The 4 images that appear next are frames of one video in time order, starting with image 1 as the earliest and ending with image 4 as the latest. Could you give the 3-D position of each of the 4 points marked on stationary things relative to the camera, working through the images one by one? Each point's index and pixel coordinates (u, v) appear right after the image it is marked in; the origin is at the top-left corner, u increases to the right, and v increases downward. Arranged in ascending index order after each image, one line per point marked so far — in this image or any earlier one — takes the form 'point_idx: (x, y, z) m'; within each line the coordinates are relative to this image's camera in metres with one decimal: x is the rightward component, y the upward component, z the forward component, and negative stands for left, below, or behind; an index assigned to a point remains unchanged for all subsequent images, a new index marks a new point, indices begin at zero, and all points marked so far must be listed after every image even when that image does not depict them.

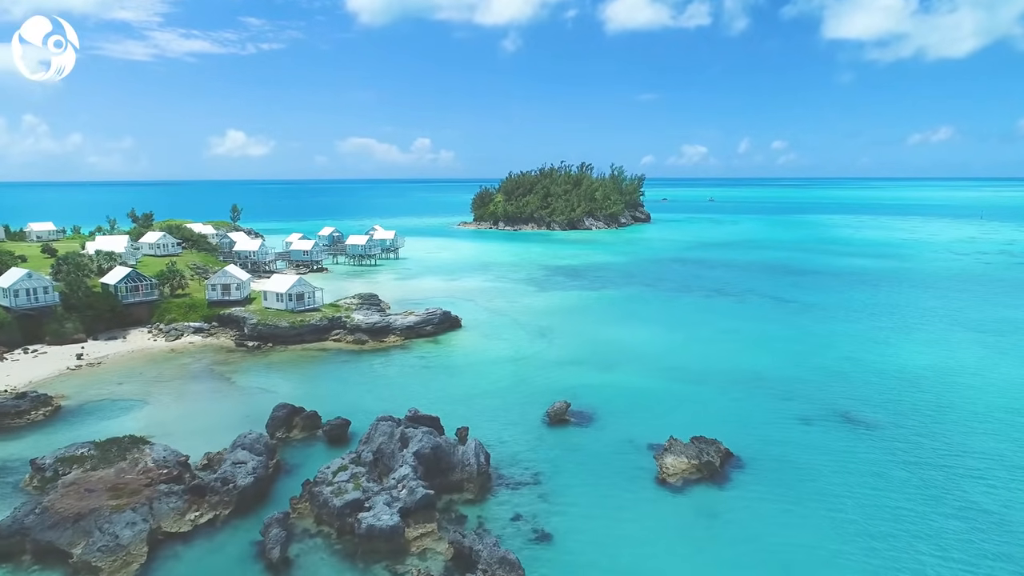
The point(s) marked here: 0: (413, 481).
0: (-3.0, -5.8, +19.4) m
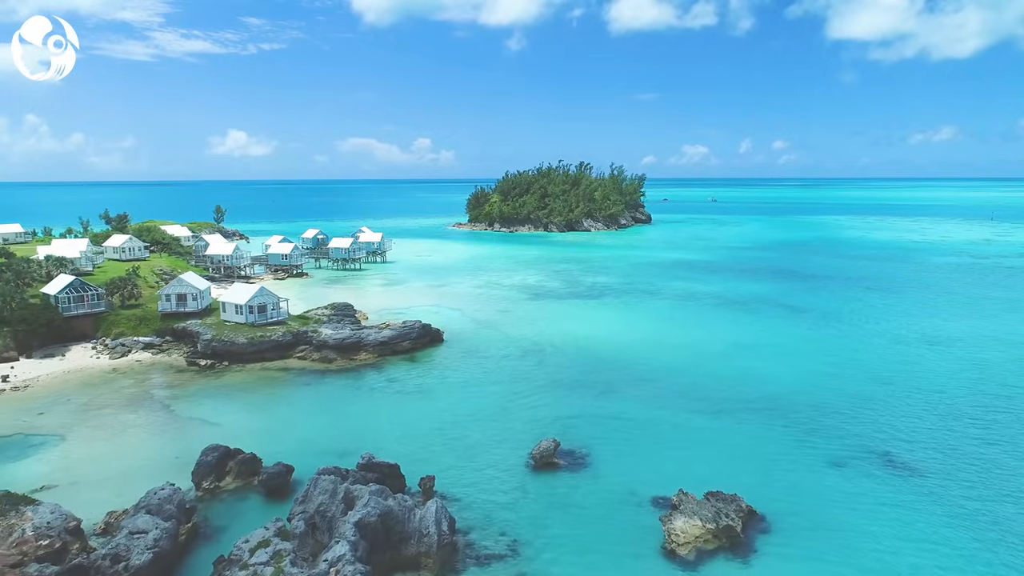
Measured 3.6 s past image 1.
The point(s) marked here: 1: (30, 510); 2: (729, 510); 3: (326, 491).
0: (-3.8, -6.5, +15.0) m
1: (-13.3, -6.1, +17.7) m
2: (+6.4, -6.6, +19.1) m
3: (-5.2, -5.6, +17.8) m
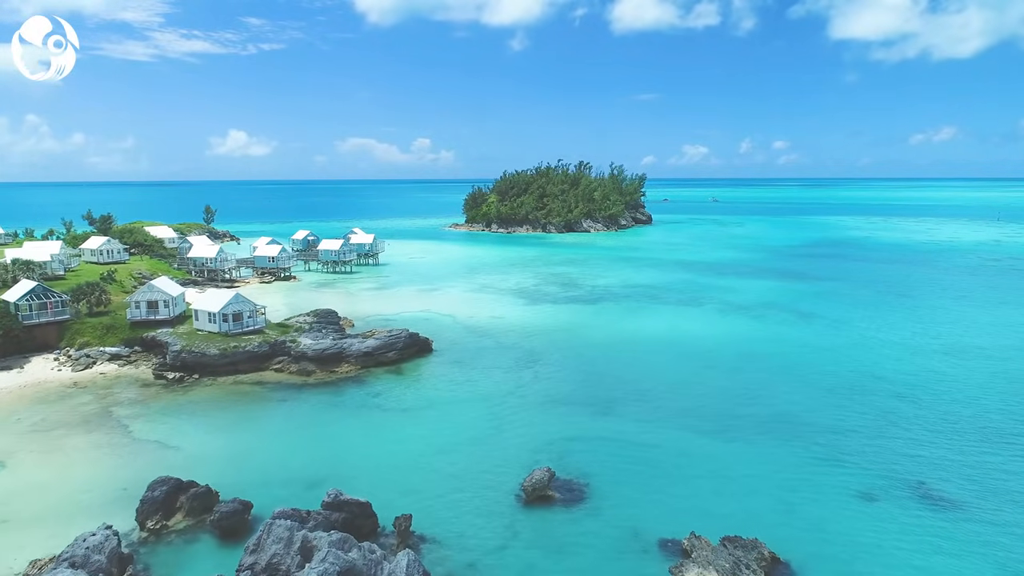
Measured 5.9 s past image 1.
0: (-4.1, -6.8, +12.5) m
1: (-13.7, -6.5, +15.2) m
2: (+6.1, -6.9, +16.5) m
3: (-5.5, -6.0, +15.2) m
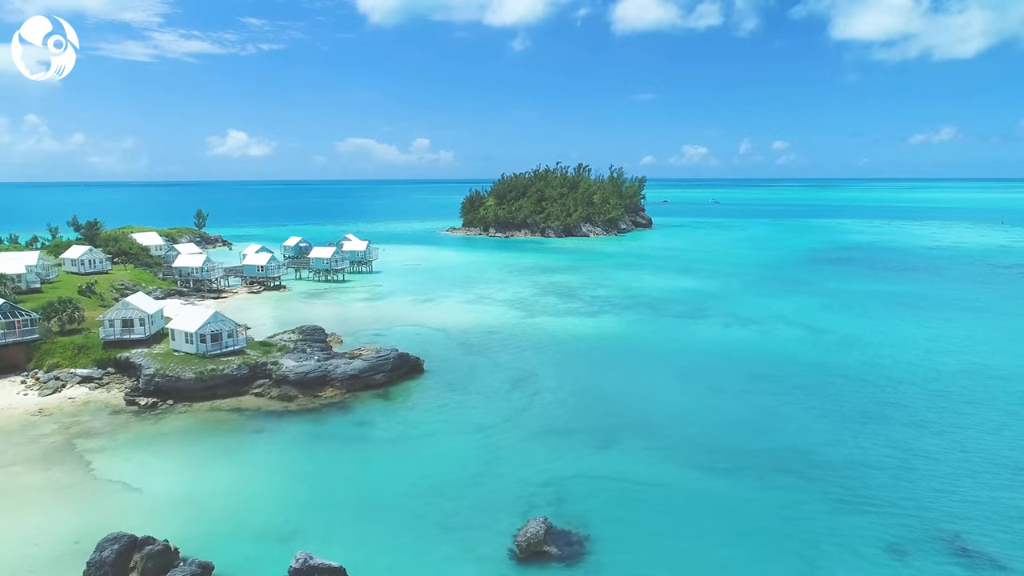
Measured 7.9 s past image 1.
0: (-4.3, -7.8, +10.5) m
1: (-13.9, -7.4, +13.1) m
2: (+5.9, -7.9, +14.5) m
3: (-5.7, -6.9, +13.2) m
